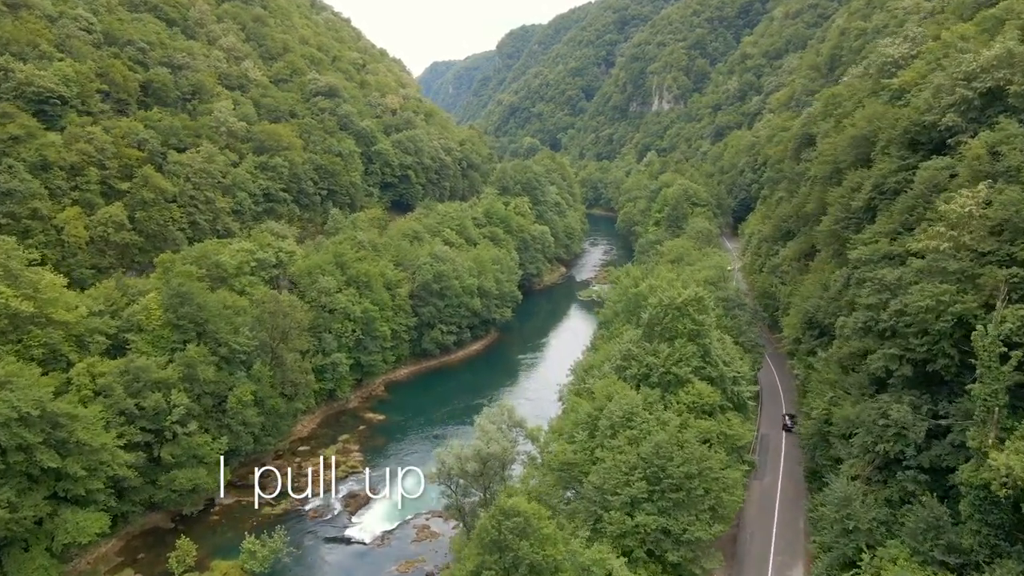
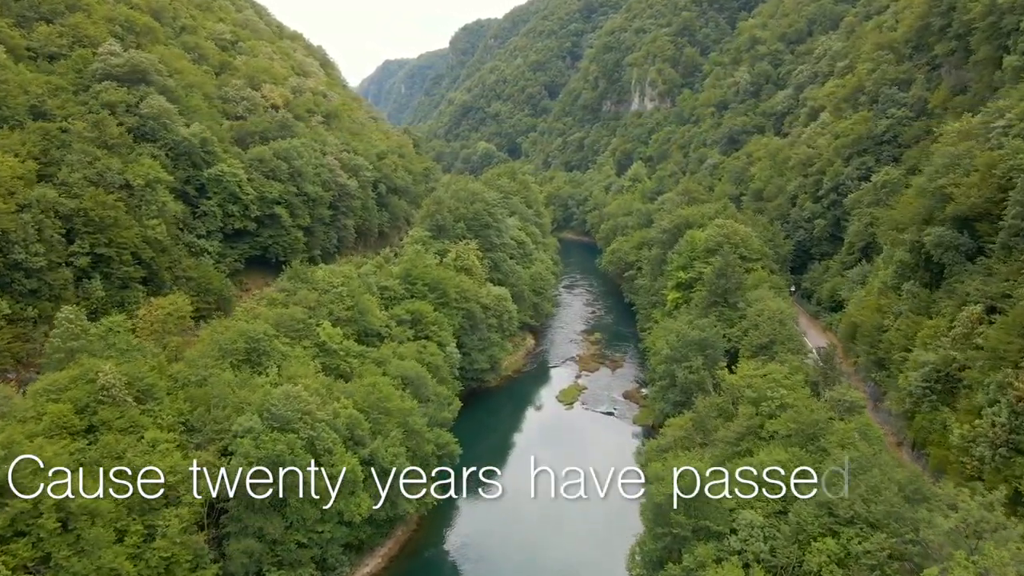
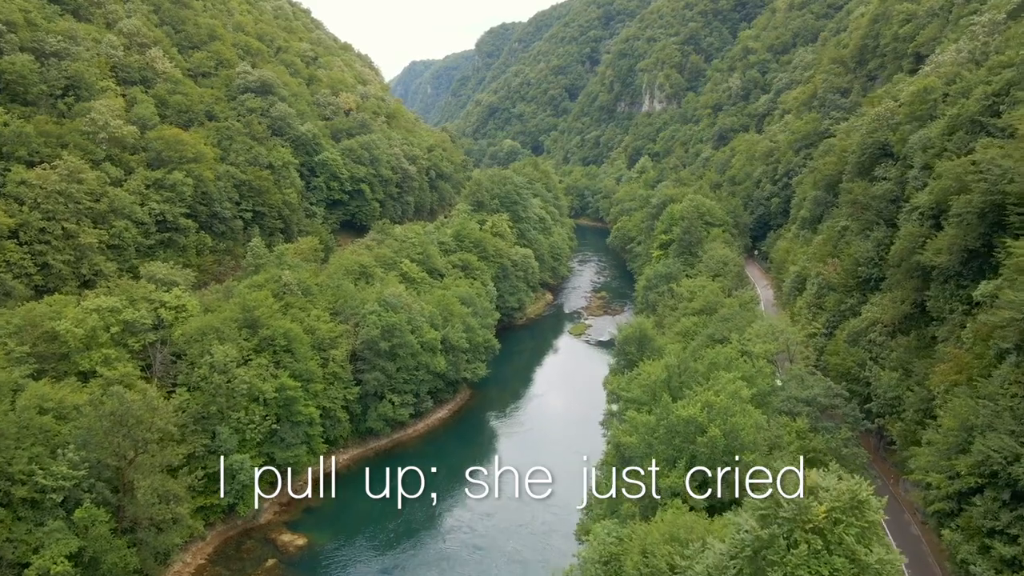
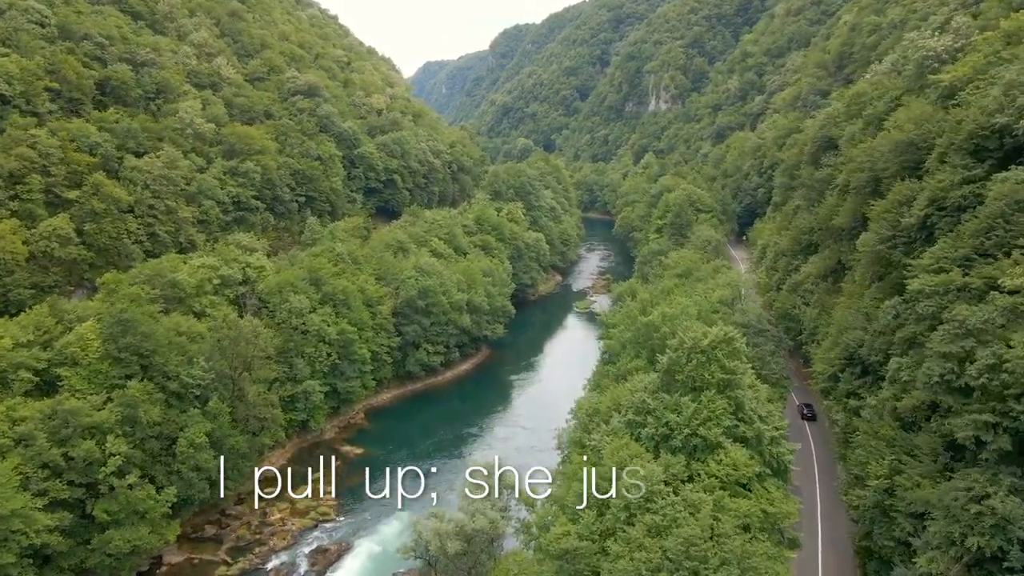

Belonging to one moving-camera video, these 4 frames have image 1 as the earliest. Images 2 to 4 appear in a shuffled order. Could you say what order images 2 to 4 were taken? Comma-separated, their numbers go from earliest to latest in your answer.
4, 3, 2
